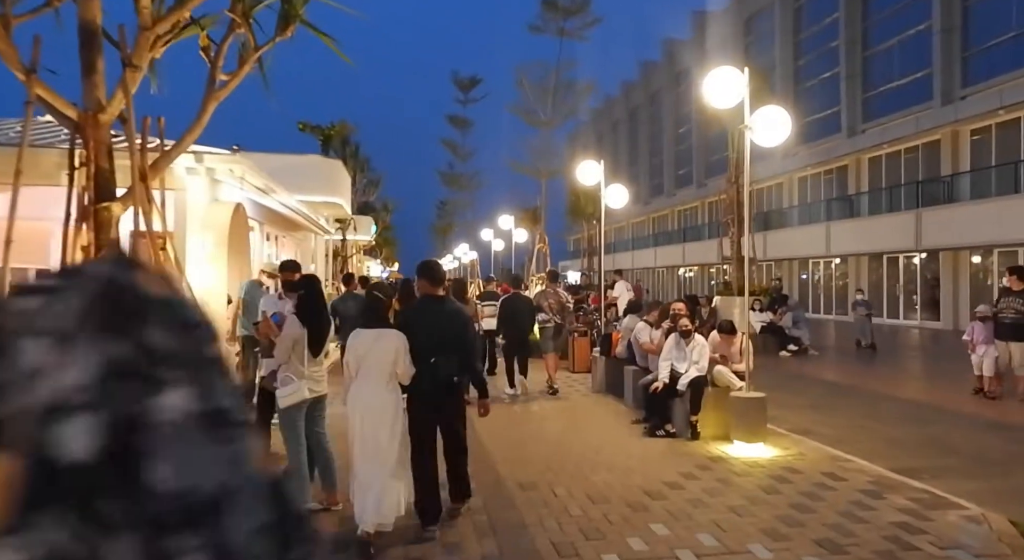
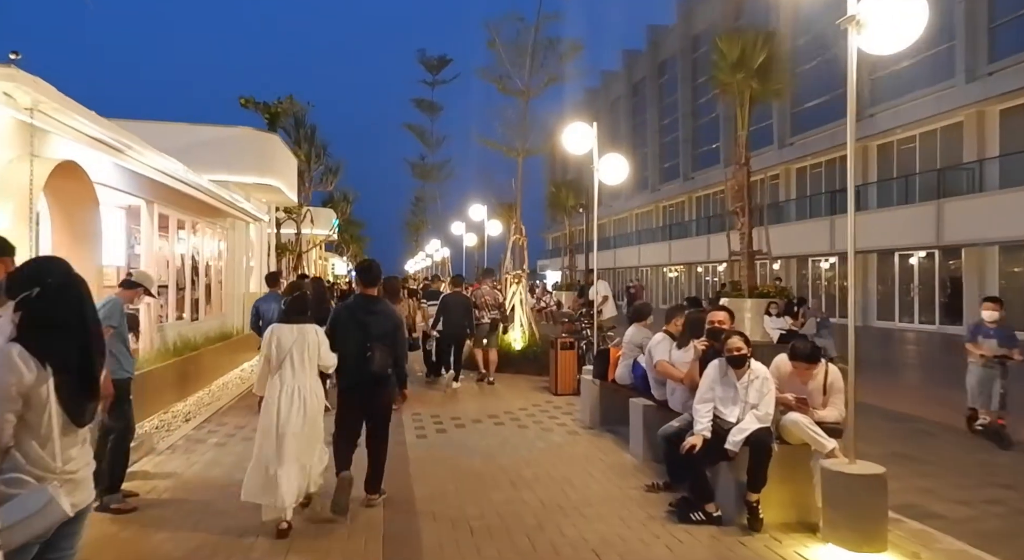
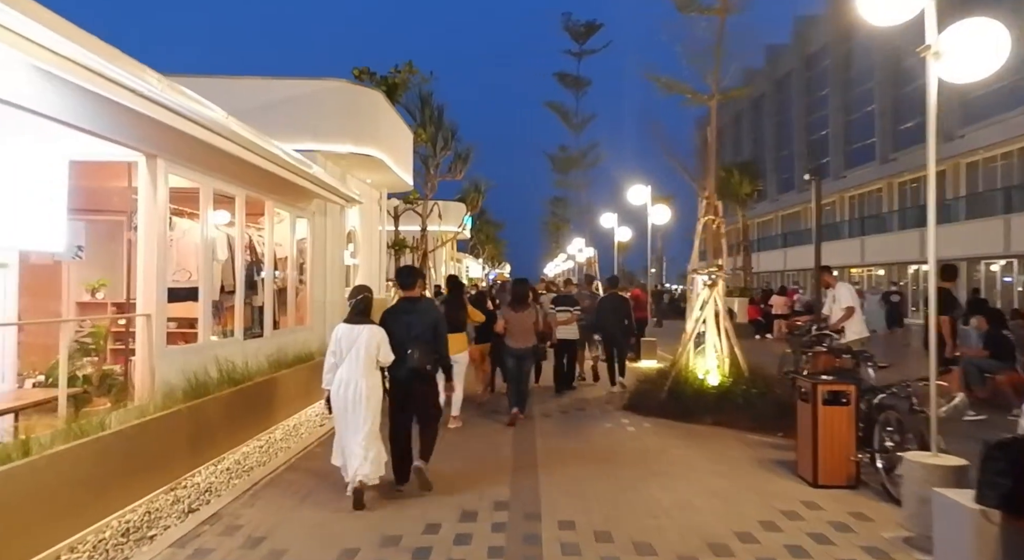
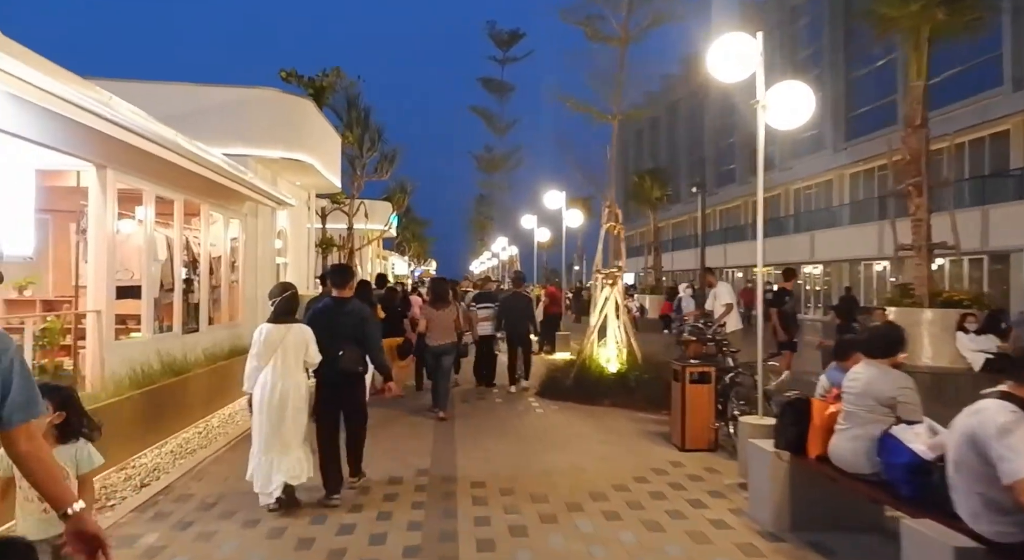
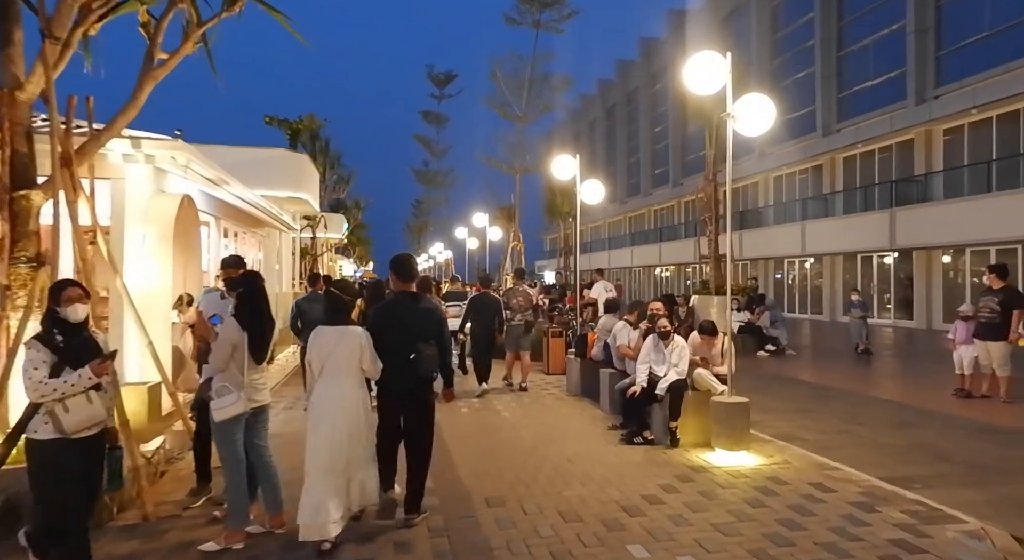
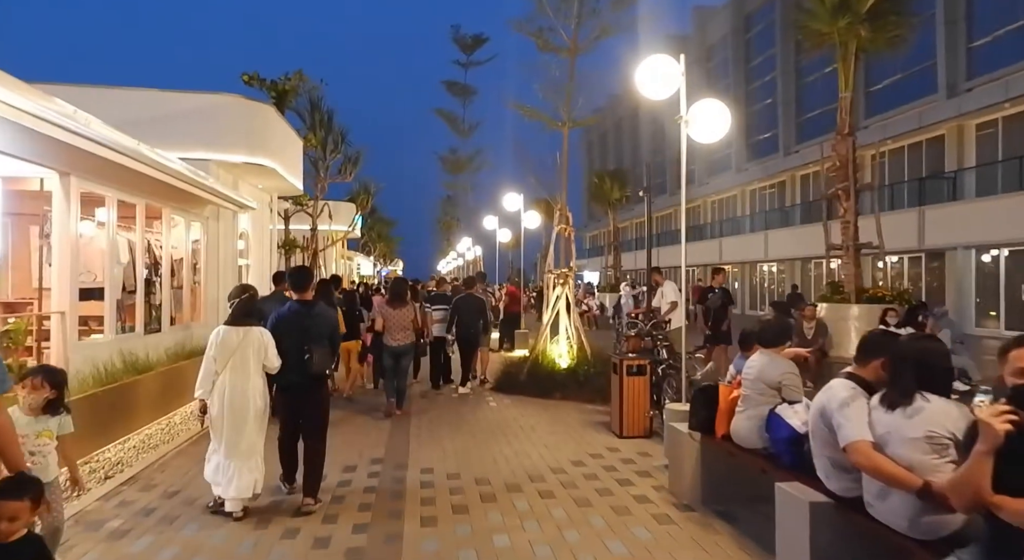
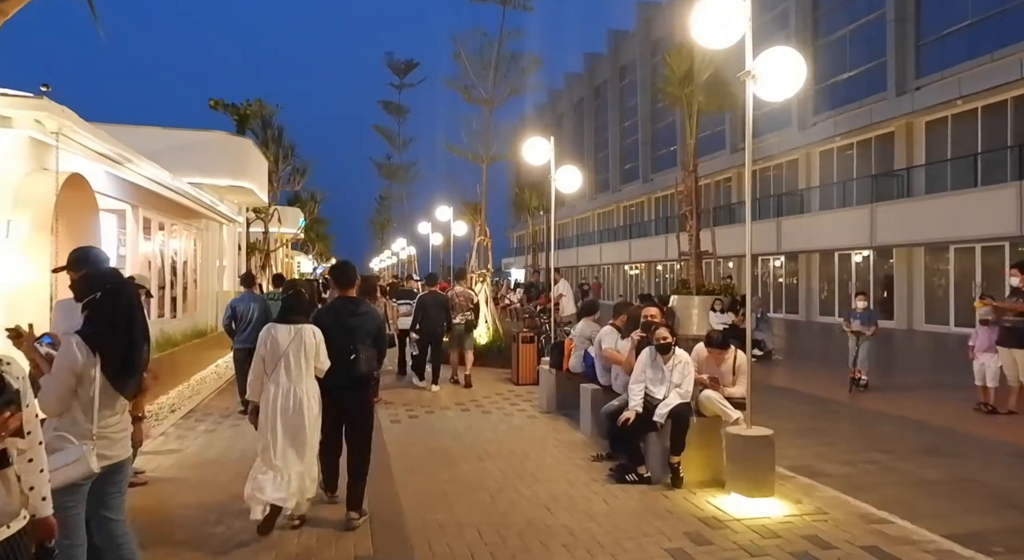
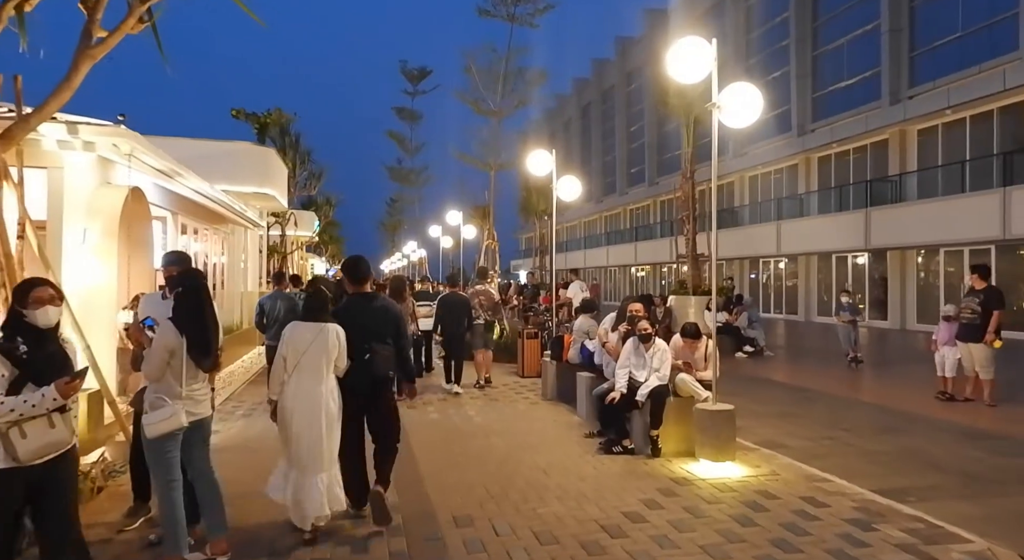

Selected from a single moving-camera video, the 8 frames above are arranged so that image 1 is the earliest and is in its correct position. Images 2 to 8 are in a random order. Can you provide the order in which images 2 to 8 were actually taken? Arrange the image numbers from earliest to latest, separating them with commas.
5, 8, 7, 2, 6, 4, 3
